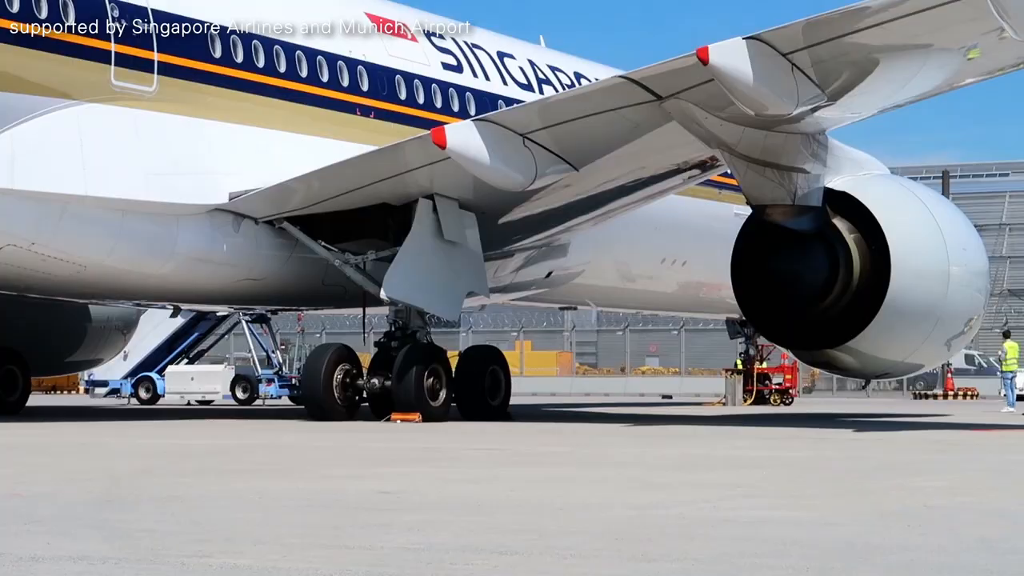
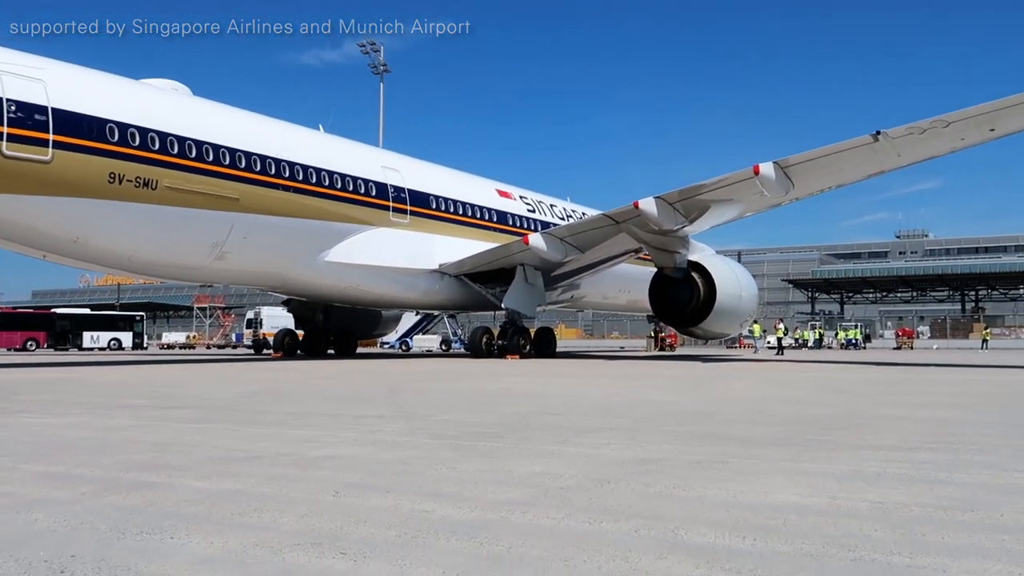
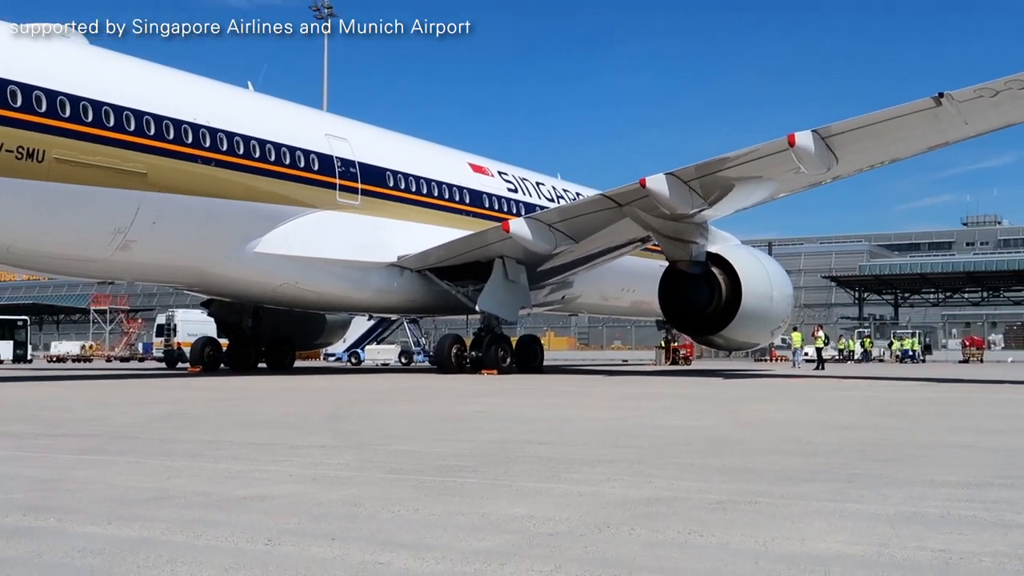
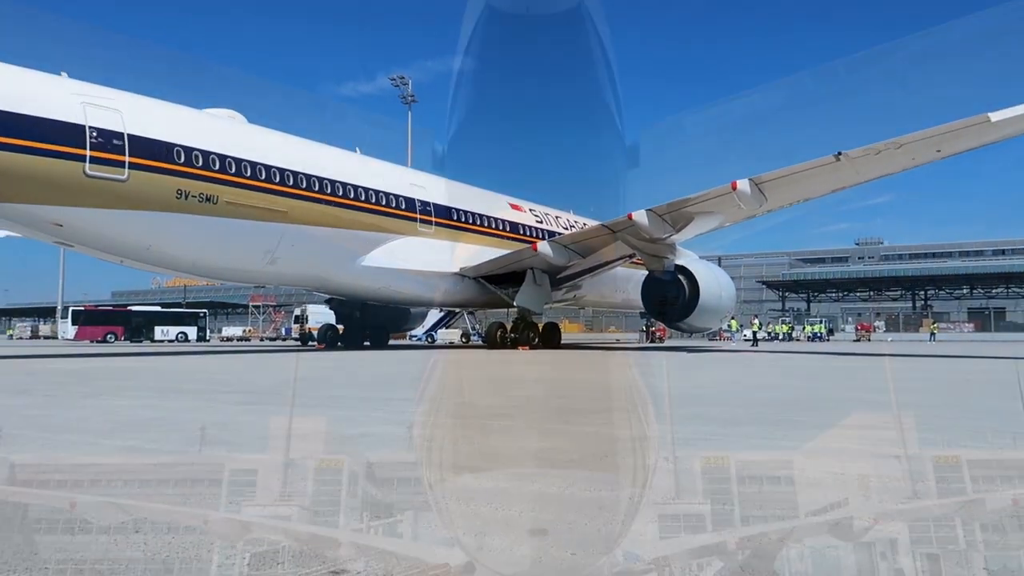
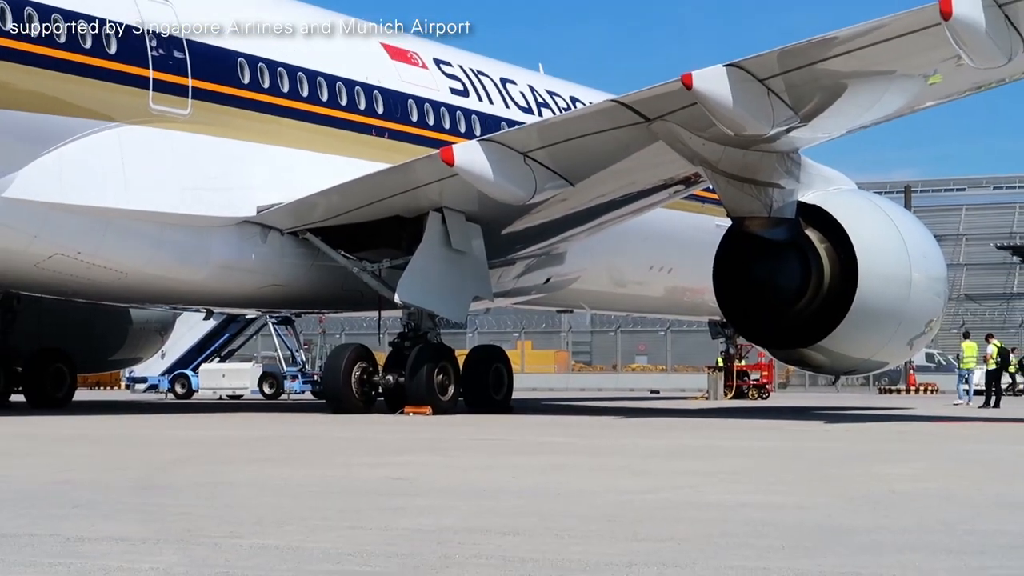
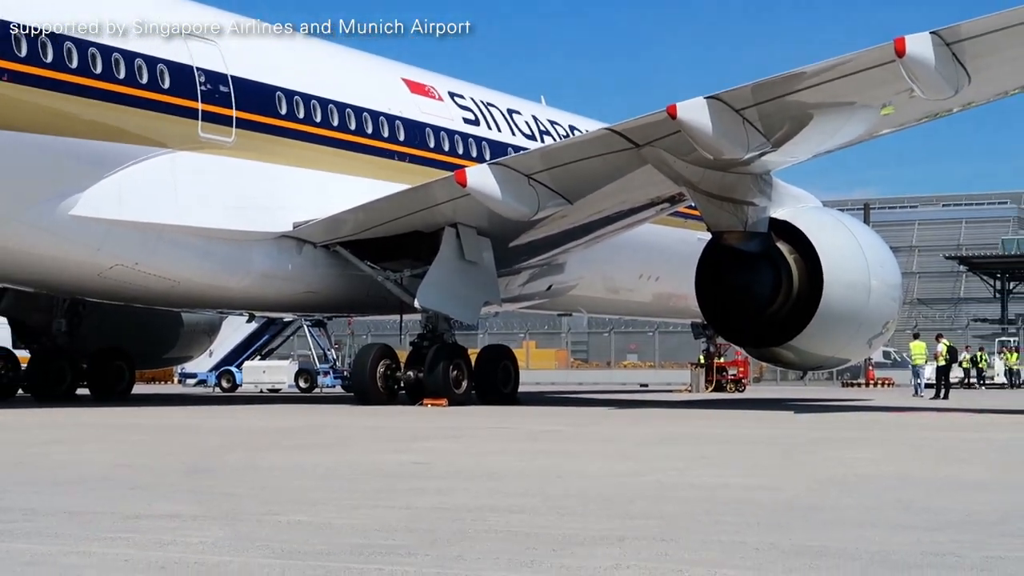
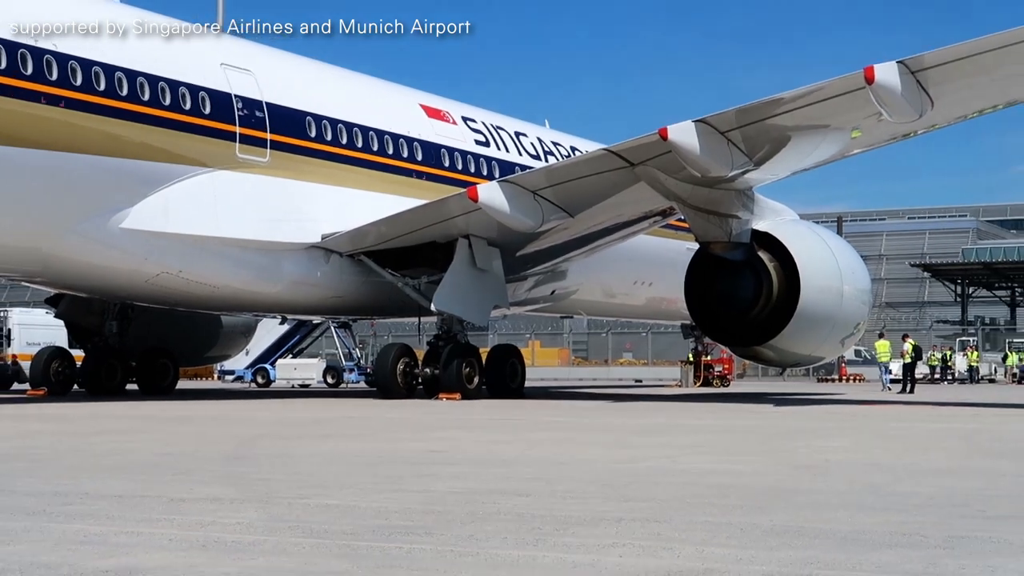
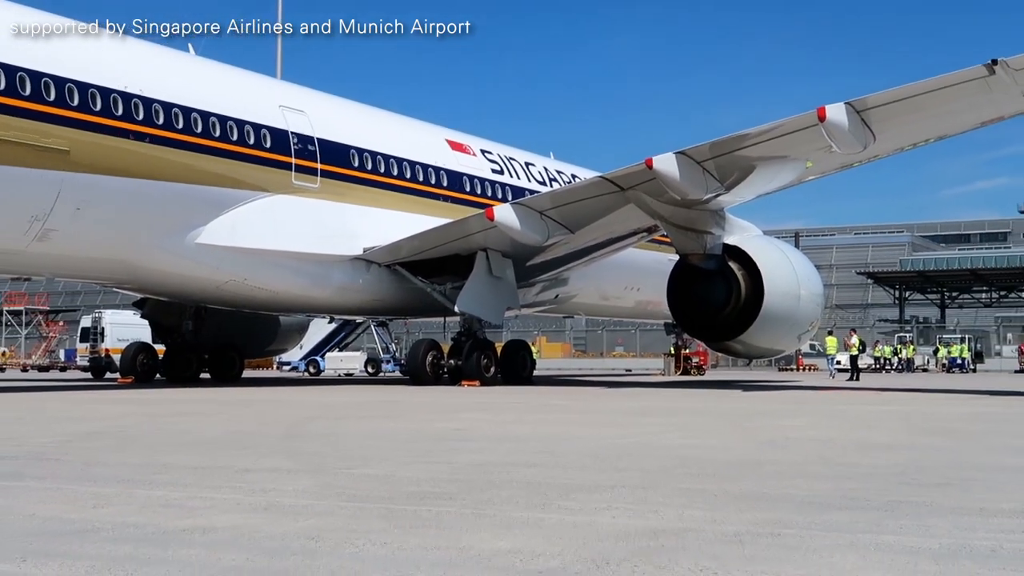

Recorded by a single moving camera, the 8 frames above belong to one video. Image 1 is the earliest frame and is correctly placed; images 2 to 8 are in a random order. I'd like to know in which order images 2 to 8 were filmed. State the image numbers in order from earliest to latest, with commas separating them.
5, 6, 7, 8, 3, 2, 4
